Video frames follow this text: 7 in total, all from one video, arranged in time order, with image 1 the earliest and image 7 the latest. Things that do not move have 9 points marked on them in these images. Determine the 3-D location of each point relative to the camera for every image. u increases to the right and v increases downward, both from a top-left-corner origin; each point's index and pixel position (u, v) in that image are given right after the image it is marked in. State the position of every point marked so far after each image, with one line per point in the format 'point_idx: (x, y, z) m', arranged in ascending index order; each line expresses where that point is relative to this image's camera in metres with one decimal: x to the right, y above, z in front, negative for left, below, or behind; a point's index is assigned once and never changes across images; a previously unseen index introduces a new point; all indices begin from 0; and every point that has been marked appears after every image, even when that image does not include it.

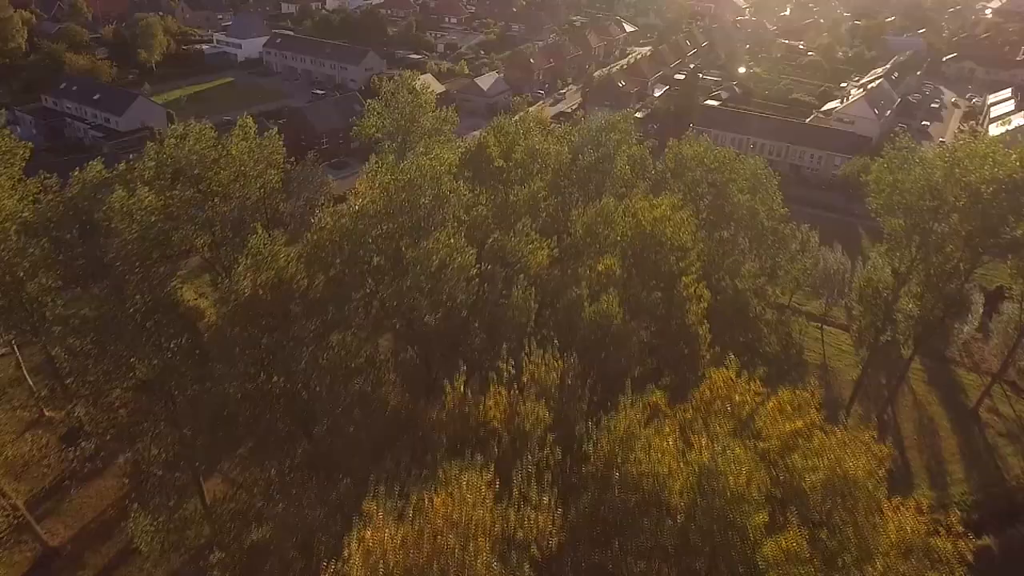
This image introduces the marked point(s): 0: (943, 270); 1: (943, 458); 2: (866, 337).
0: (+8.7, +0.4, +16.0) m
1: (+9.8, -3.8, +17.9) m
2: (+7.8, -1.1, +17.4) m
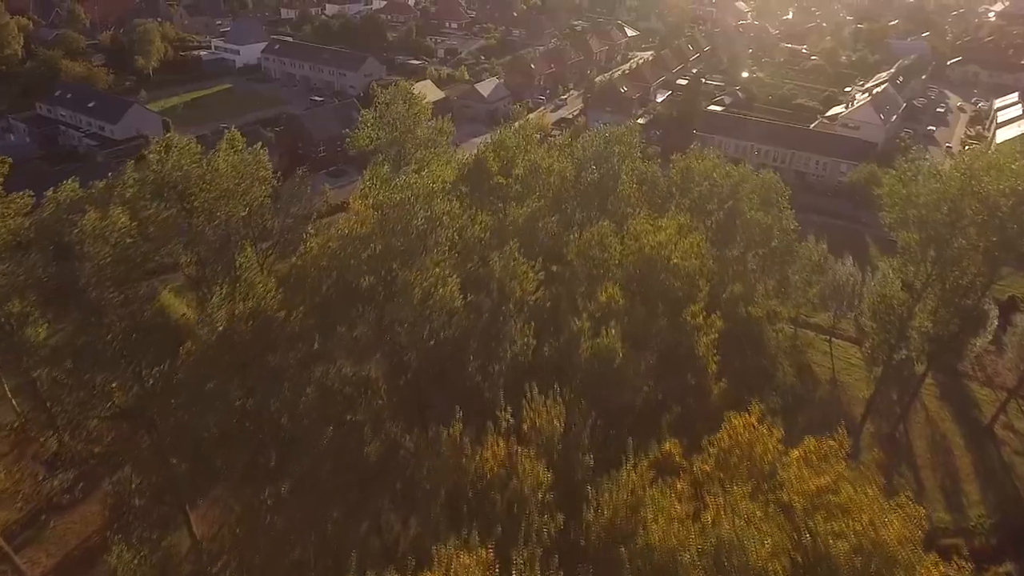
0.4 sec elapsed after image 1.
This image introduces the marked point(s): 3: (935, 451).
0: (+8.7, +0.1, +15.4) m
1: (+9.8, -4.1, +17.3) m
2: (+7.8, -1.4, +16.8) m
3: (+9.6, -3.7, +17.9) m
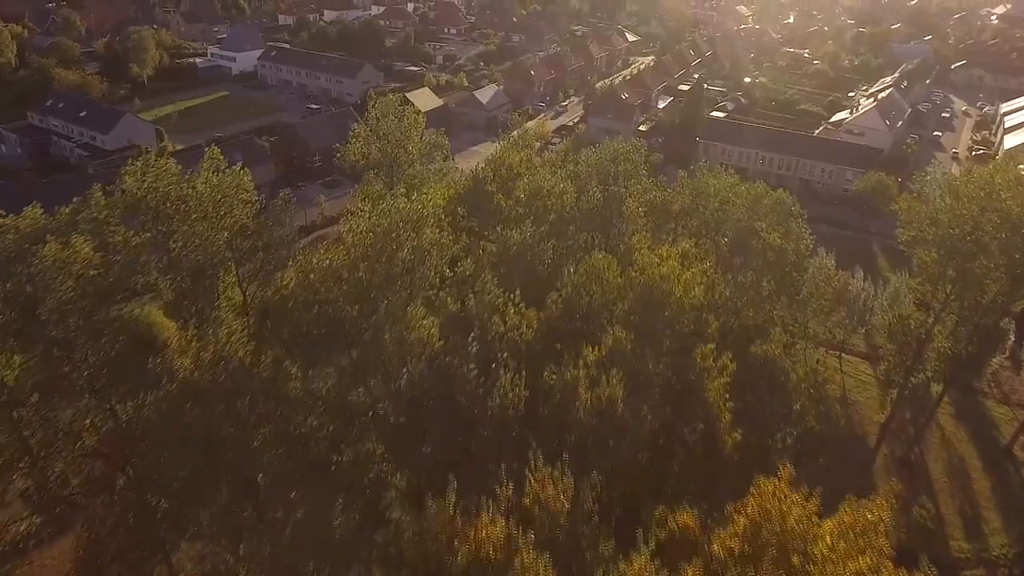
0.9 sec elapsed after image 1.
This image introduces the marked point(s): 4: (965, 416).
0: (+8.6, -0.3, +14.7) m
1: (+9.8, -4.5, +16.6) m
2: (+7.7, -1.8, +16.1) m
3: (+9.6, -4.1, +17.2) m
4: (+11.1, -3.1, +19.5) m
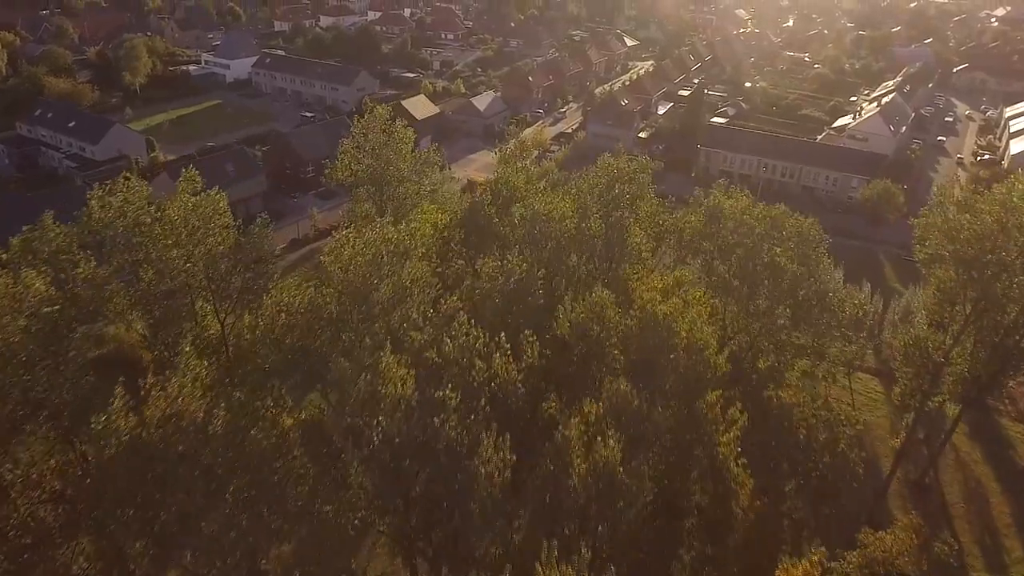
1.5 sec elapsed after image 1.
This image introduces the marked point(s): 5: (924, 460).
0: (+8.6, -0.7, +14.0) m
1: (+9.7, -4.9, +15.8) m
2: (+7.7, -2.2, +15.3) m
3: (+9.6, -4.5, +16.5) m
4: (+11.1, -3.5, +18.7) m
5: (+9.1, -3.8, +17.4) m
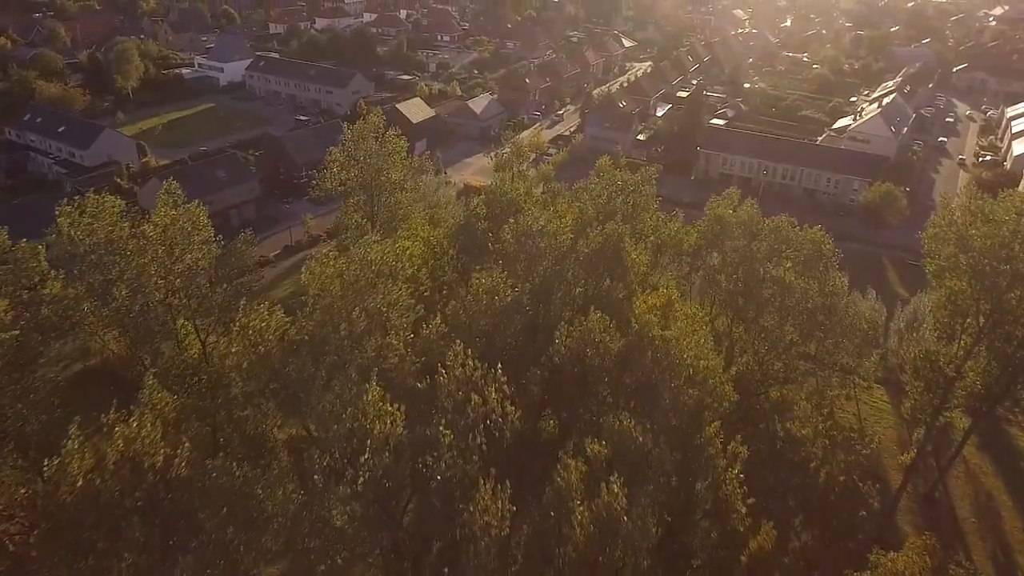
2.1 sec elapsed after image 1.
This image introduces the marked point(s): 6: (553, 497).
0: (+8.5, -0.9, +13.5) m
1: (+9.7, -5.0, +15.3) m
2: (+7.6, -2.4, +14.8) m
3: (+9.5, -4.7, +16.0) m
4: (+11.0, -3.7, +18.2) m
5: (+9.0, -4.0, +16.9) m
6: (+0.4, -2.1, +8.3) m
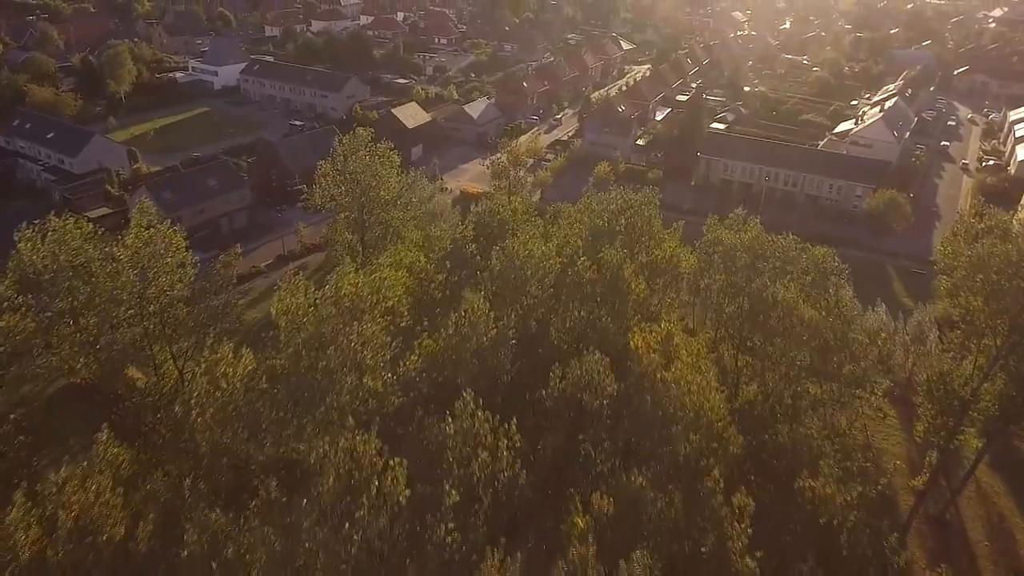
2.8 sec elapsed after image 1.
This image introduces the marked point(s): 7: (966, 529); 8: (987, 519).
0: (+8.5, -1.2, +12.9) m
1: (+9.6, -5.3, +14.8) m
2: (+7.6, -2.7, +14.3) m
3: (+9.4, -5.0, +15.4) m
4: (+10.9, -4.0, +17.7) m
5: (+9.0, -4.3, +16.3) m
6: (+0.4, -2.5, +7.8) m
7: (+9.0, -4.7, +15.8) m
8: (+9.6, -4.6, +16.0) m
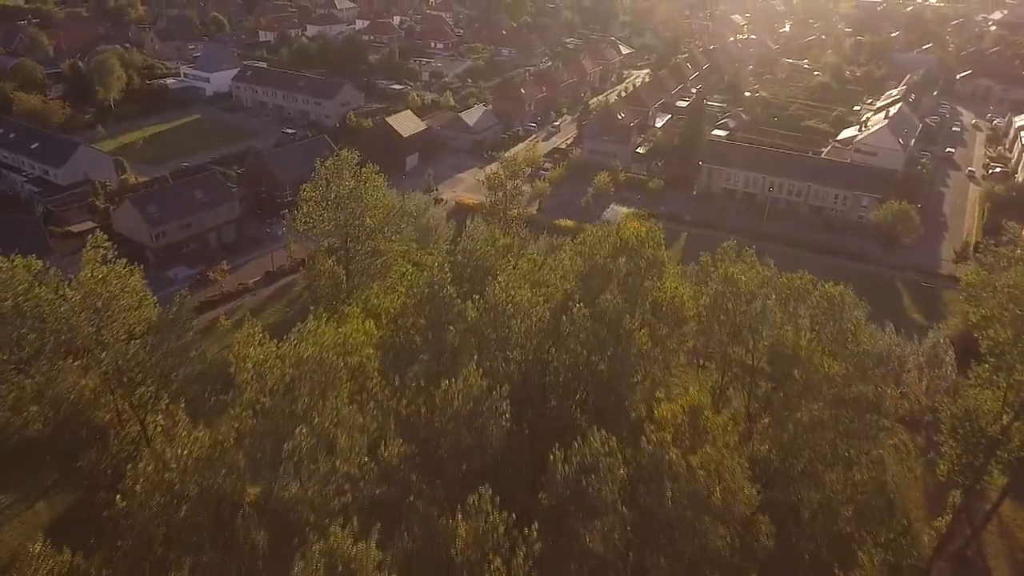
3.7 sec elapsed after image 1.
0: (+8.4, -1.6, +12.0) m
1: (+9.5, -5.8, +13.9) m
2: (+7.5, -3.2, +13.4) m
3: (+9.4, -5.5, +14.5) m
4: (+10.9, -4.5, +16.8) m
5: (+8.9, -4.8, +15.4) m
6: (+0.3, -2.9, +6.9) m
7: (+9.0, -5.2, +14.9) m
8: (+9.5, -5.1, +15.1) m
